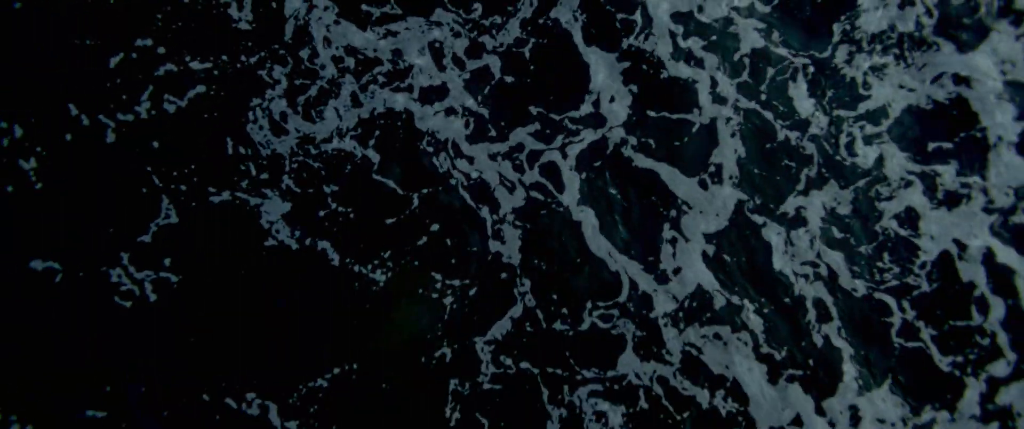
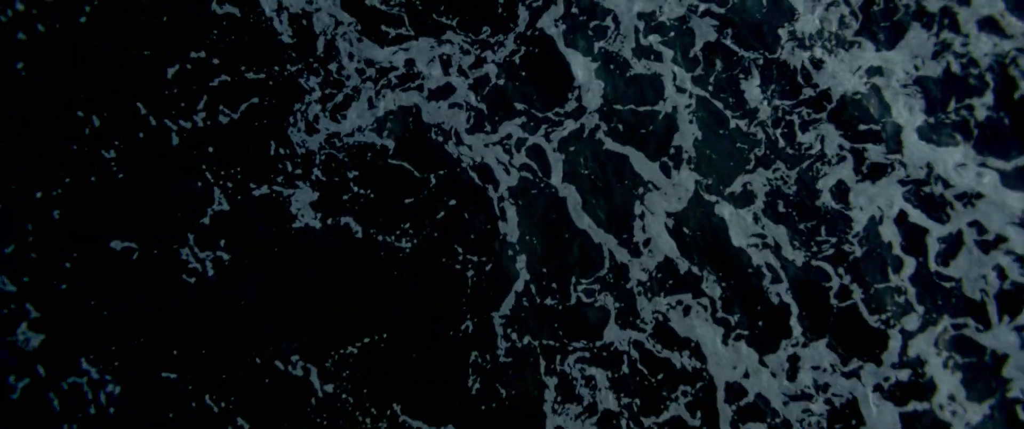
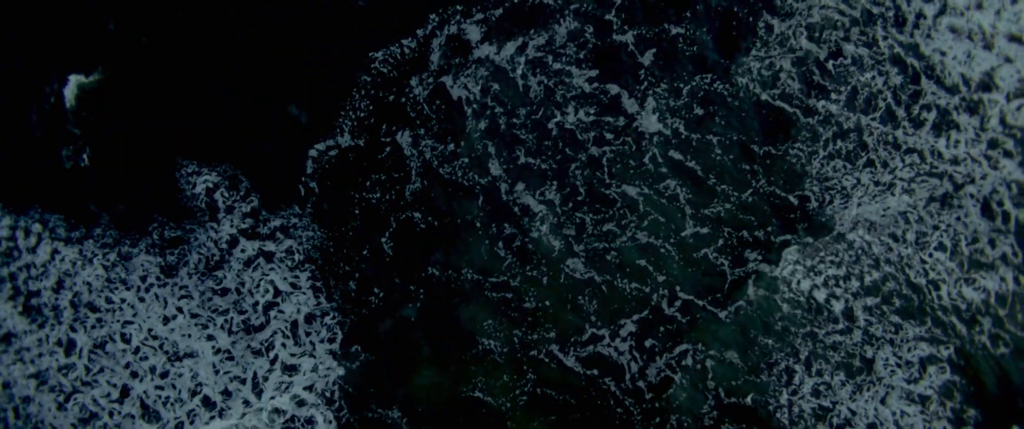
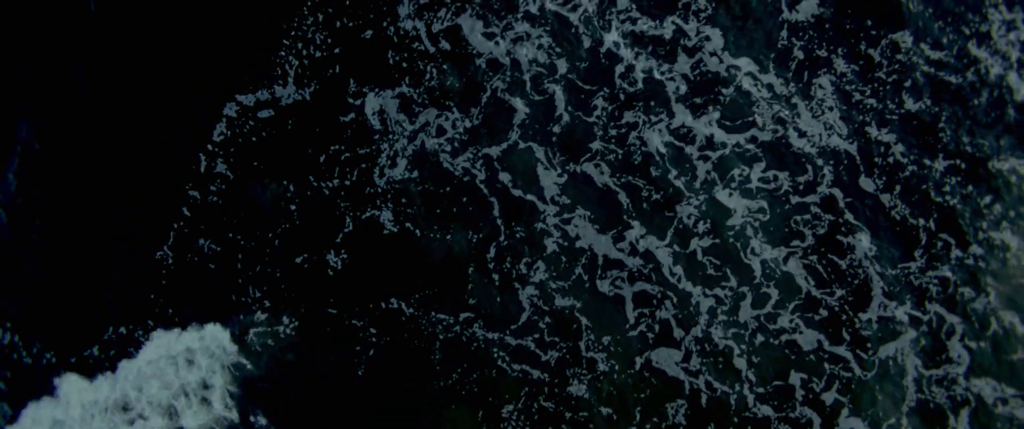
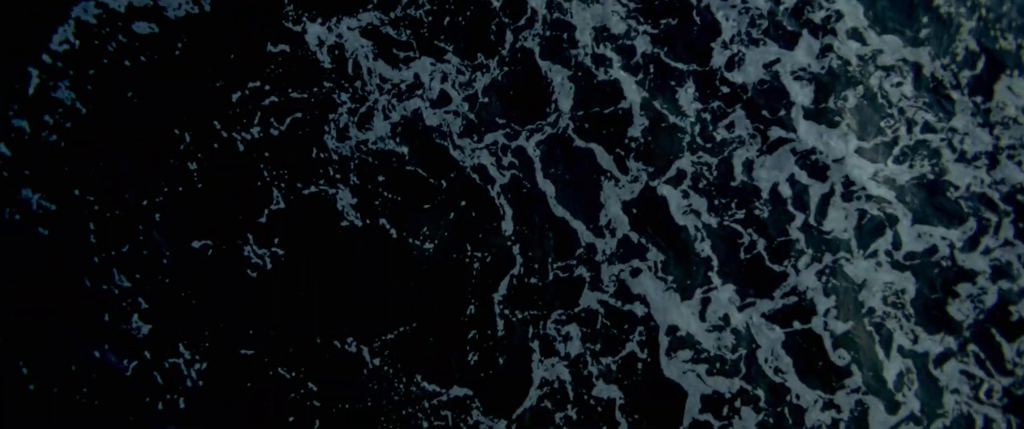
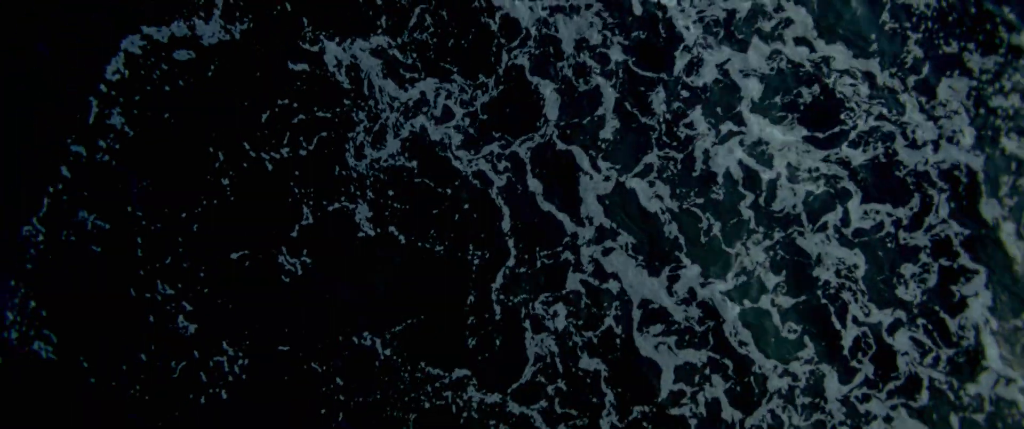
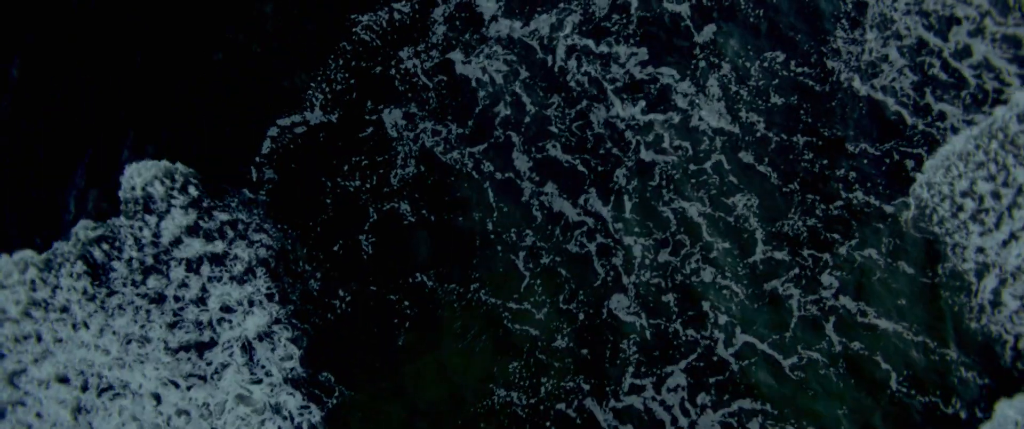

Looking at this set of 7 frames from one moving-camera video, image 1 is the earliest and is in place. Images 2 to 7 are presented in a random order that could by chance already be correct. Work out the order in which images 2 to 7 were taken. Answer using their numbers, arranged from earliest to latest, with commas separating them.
2, 5, 6, 4, 7, 3
